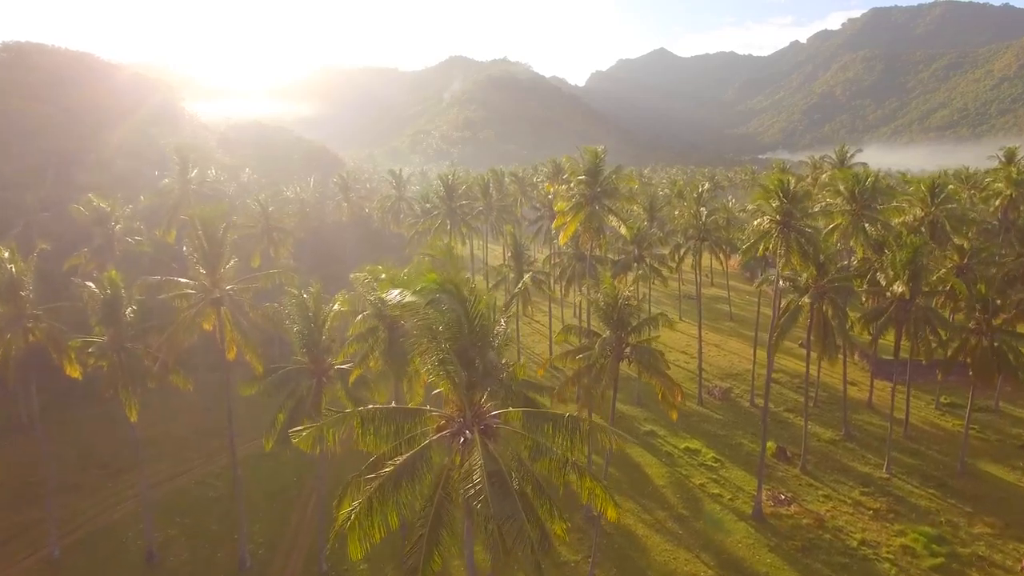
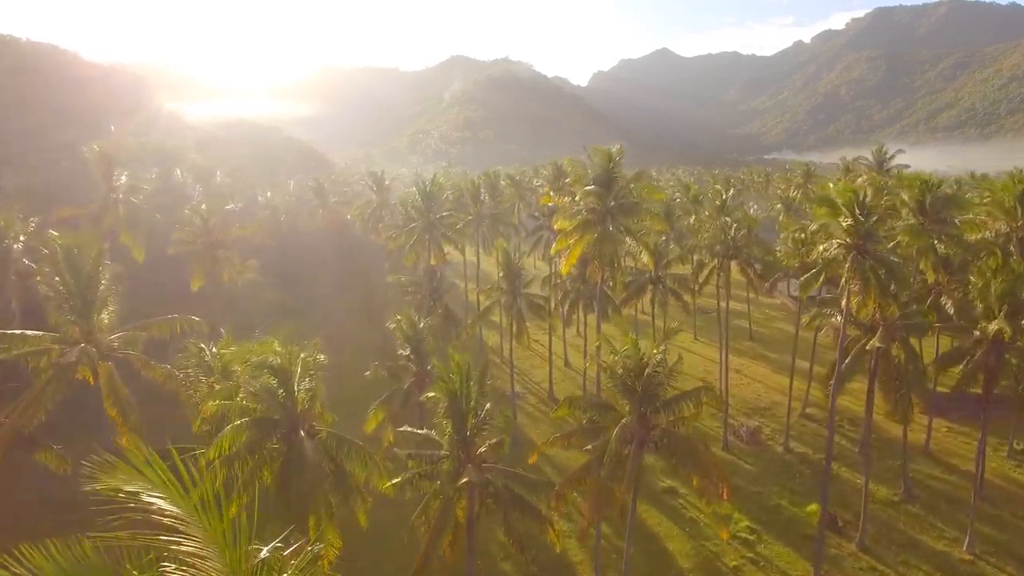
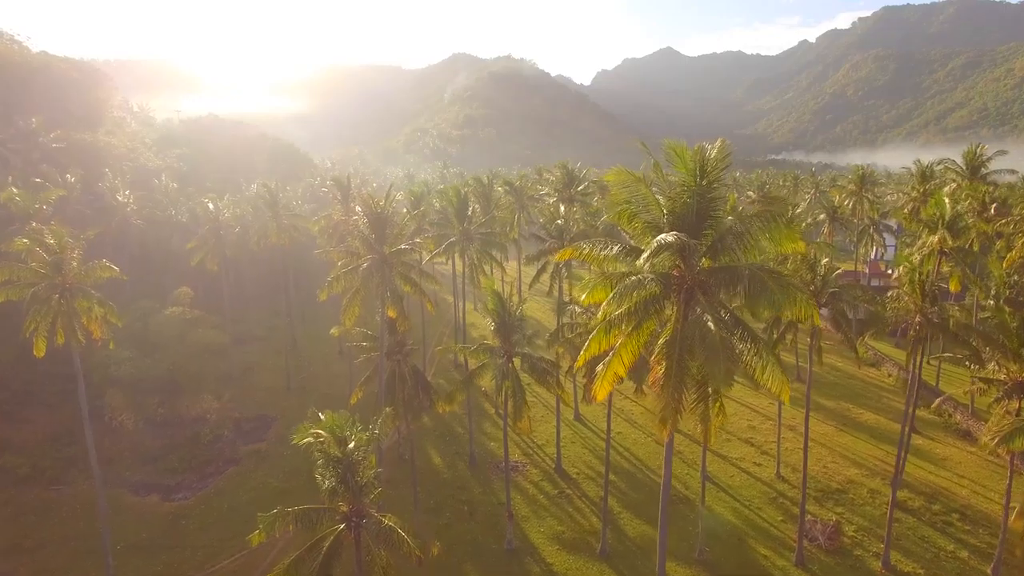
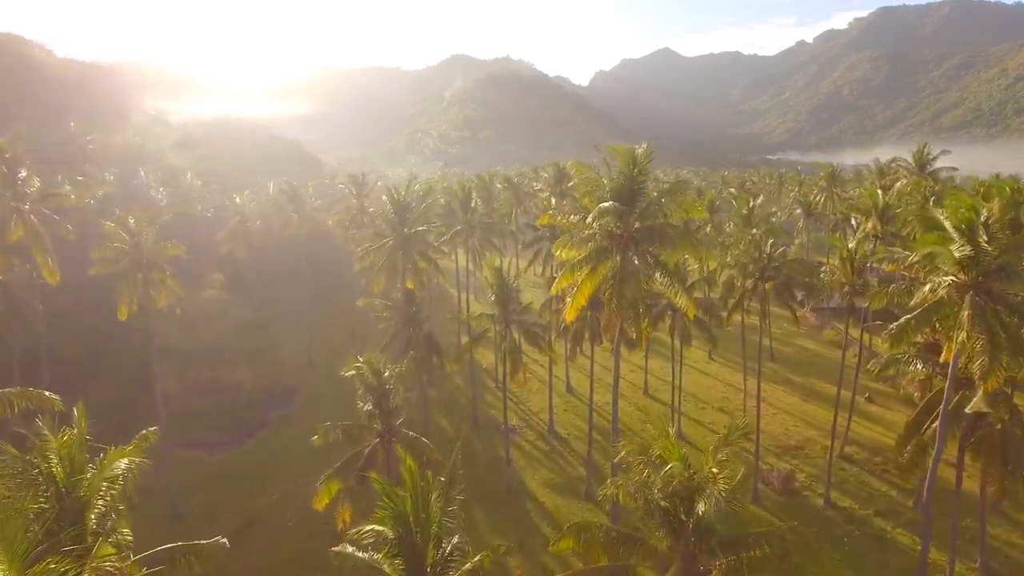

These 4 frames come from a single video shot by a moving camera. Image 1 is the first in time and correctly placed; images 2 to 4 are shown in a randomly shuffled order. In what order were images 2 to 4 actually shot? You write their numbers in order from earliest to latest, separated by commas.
2, 4, 3
